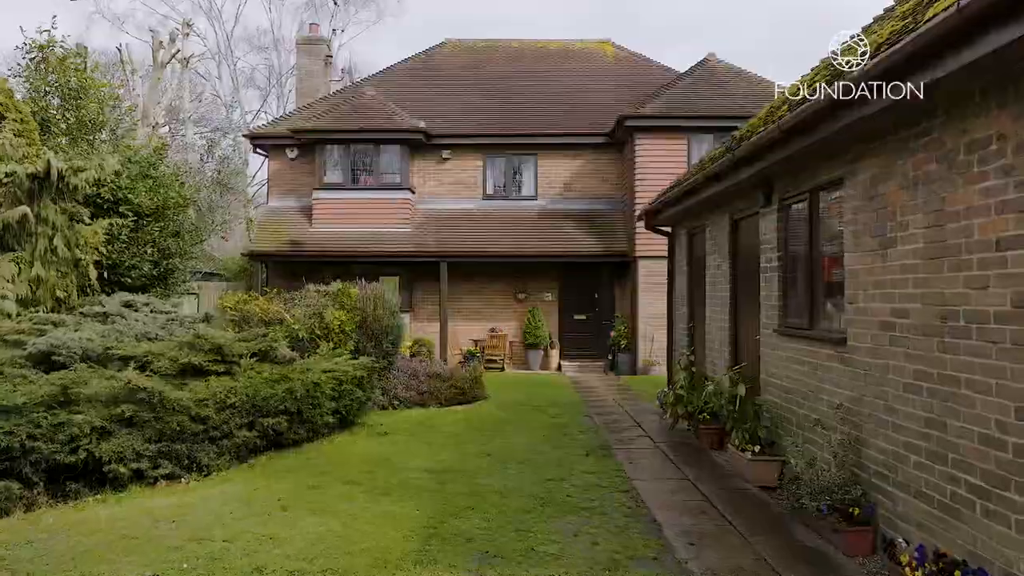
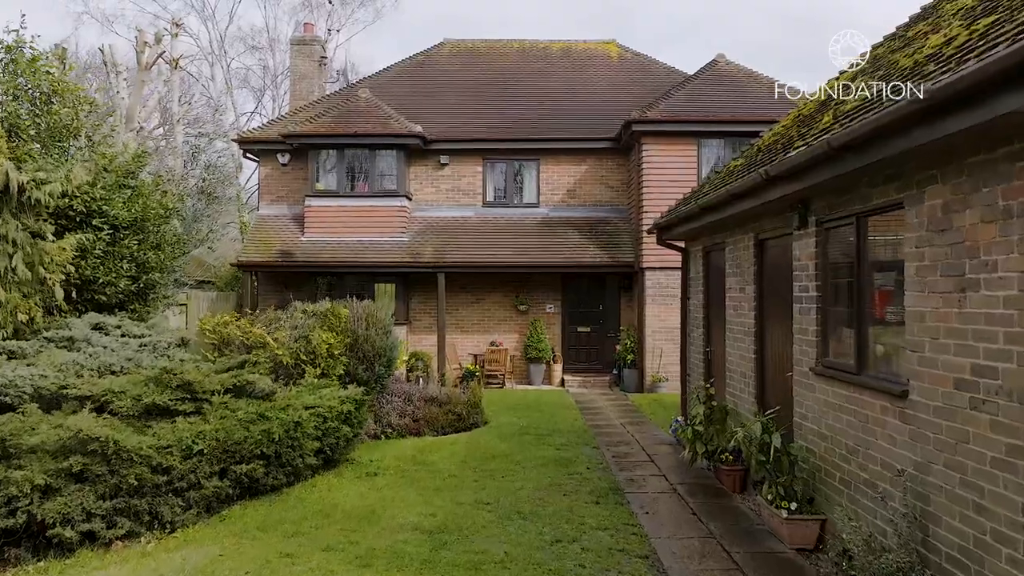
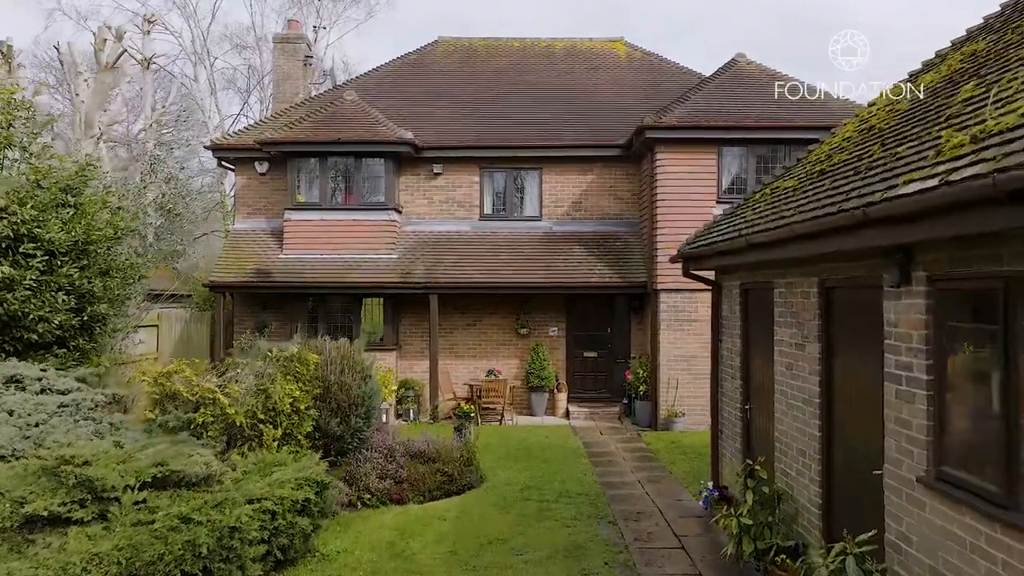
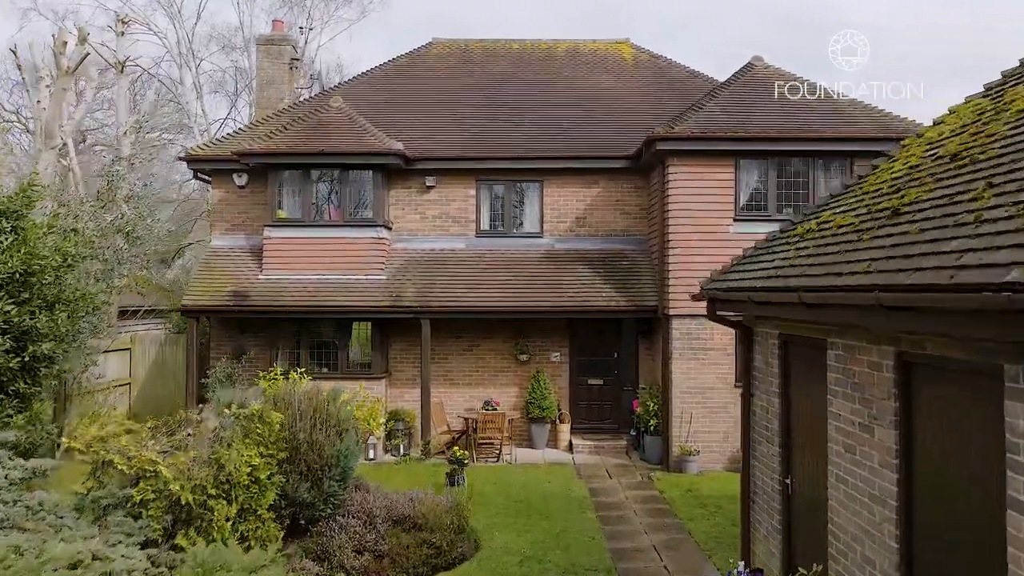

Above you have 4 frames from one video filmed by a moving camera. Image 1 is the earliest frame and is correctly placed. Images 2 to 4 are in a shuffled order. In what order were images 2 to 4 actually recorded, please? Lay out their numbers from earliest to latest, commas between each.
2, 3, 4
